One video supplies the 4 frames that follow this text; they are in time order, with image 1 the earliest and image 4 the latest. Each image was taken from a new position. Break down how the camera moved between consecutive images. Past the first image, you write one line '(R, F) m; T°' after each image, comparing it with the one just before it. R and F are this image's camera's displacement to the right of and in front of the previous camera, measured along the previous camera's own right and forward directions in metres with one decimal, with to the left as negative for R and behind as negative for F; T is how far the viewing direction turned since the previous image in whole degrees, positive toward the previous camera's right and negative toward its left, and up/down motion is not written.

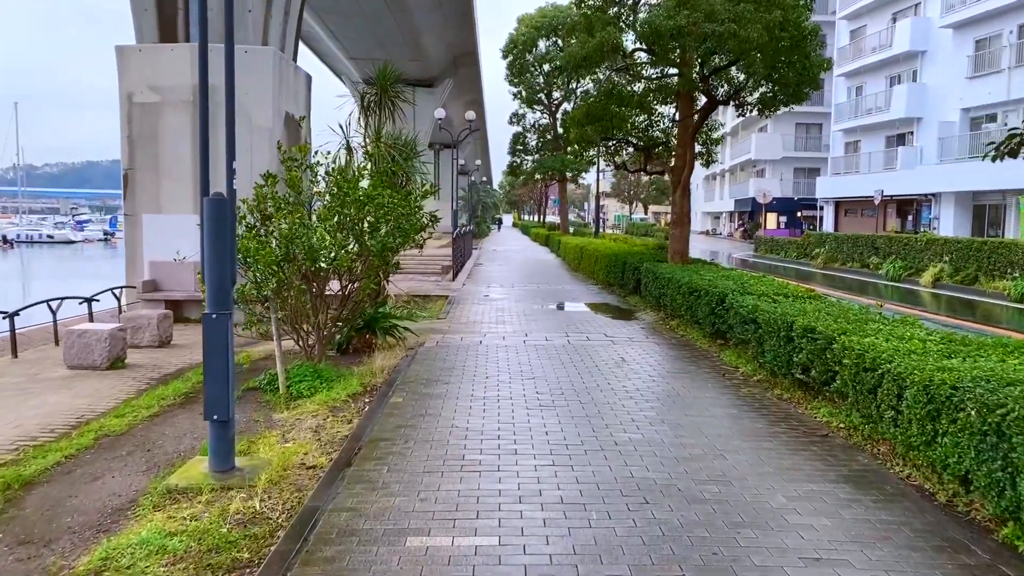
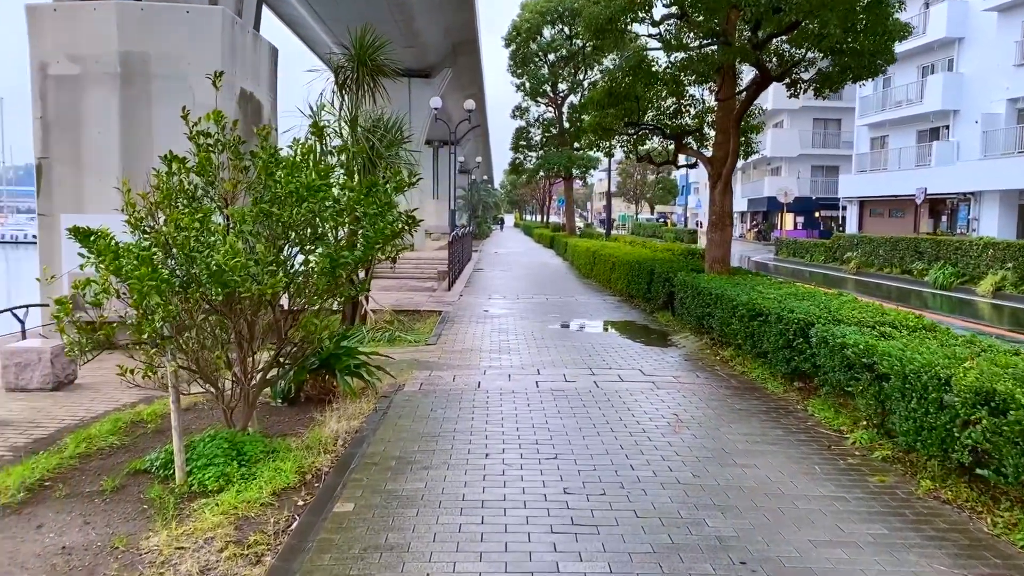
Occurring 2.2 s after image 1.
(-0.1, +2.3) m; 0°
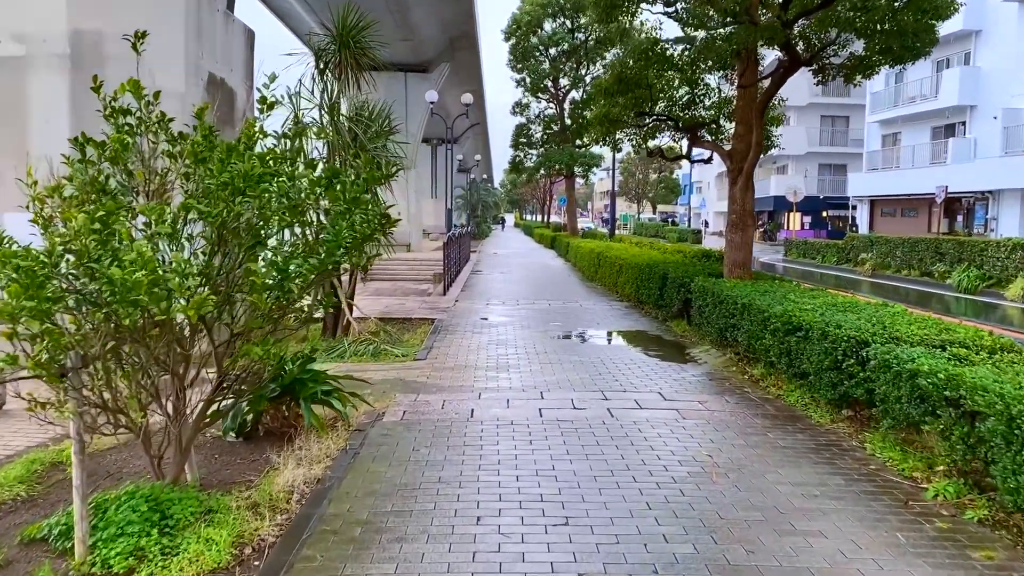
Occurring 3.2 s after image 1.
(0.0, +1.0) m; 0°
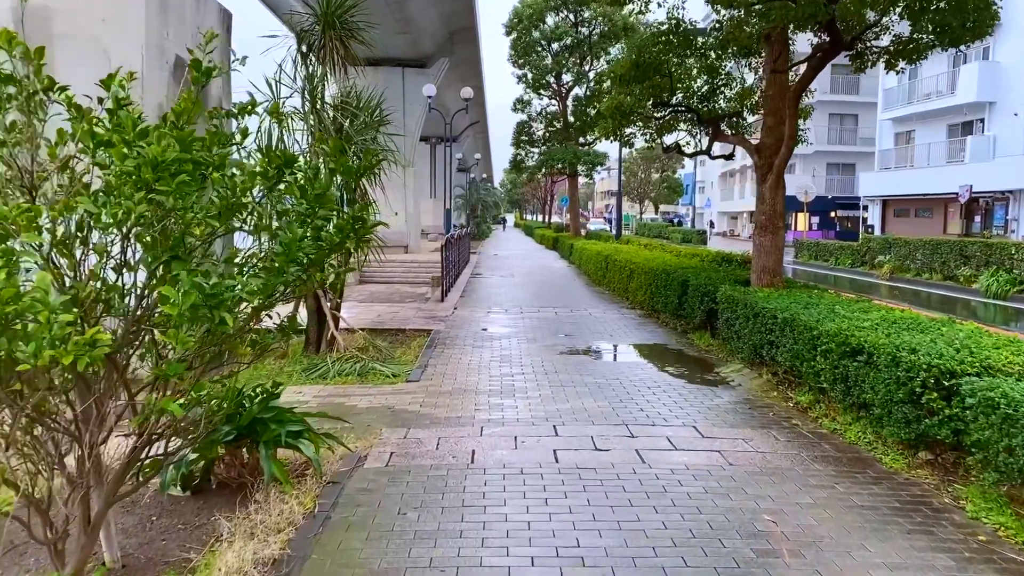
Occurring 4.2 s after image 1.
(-0.1, +1.0) m; 0°
